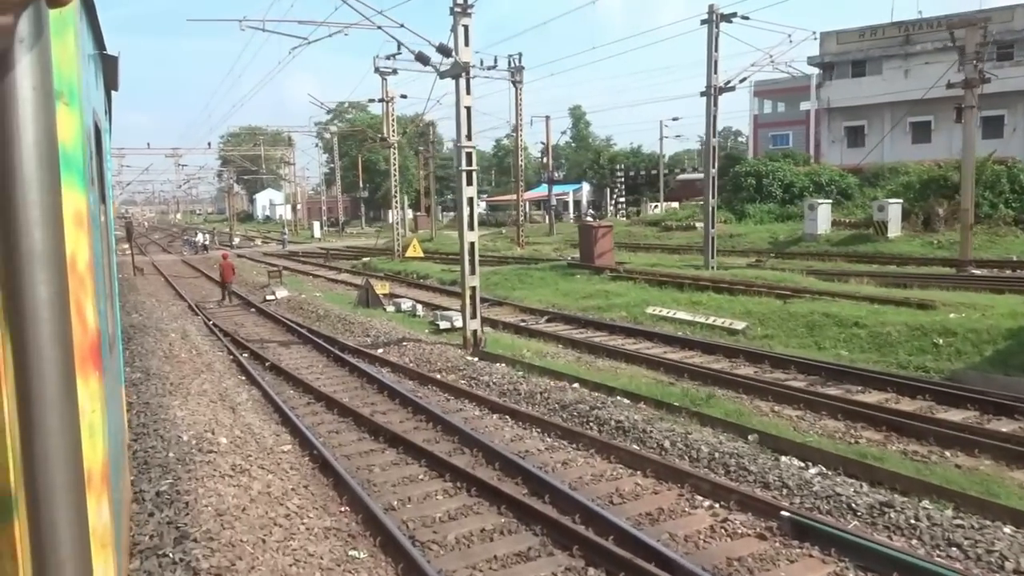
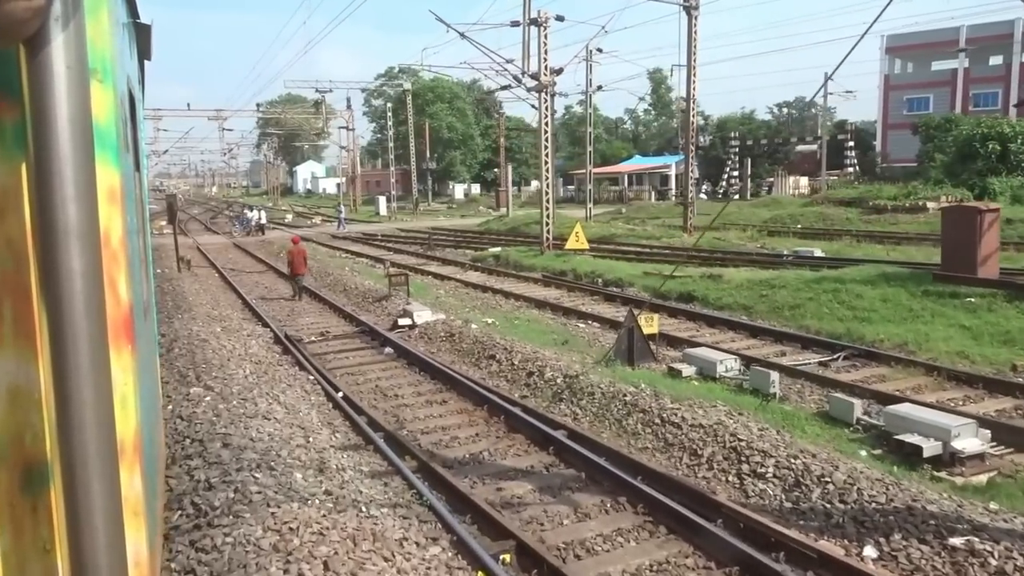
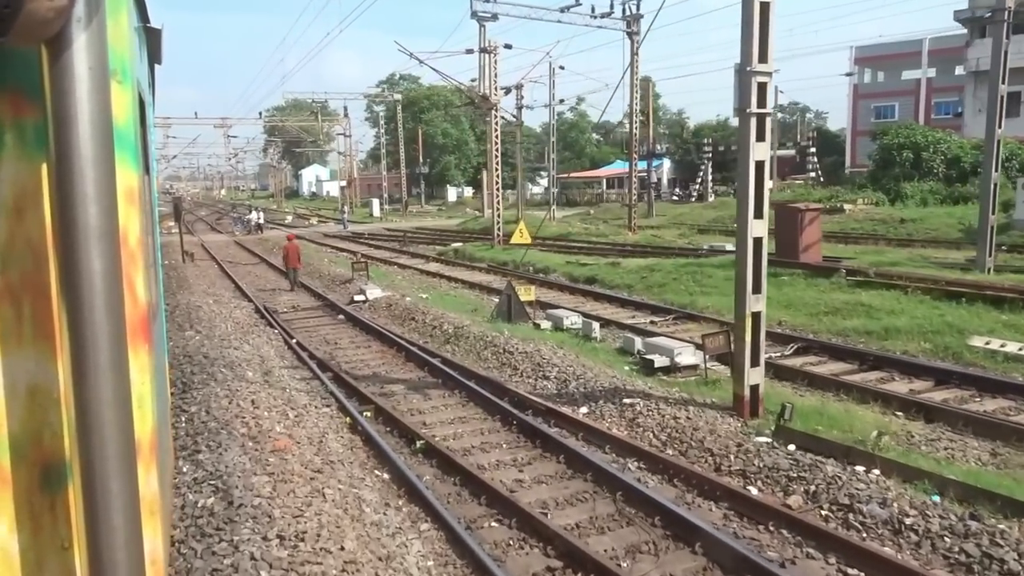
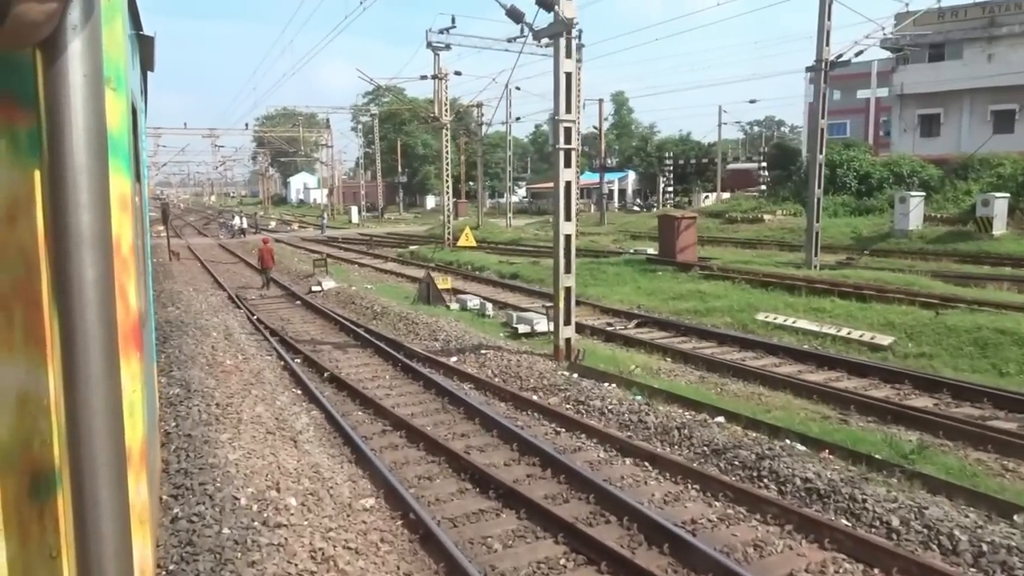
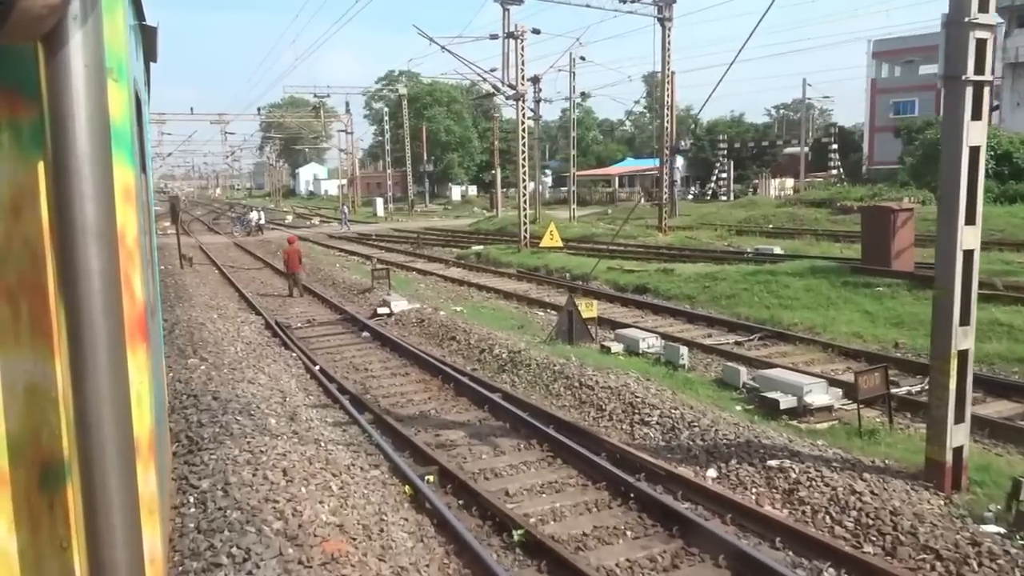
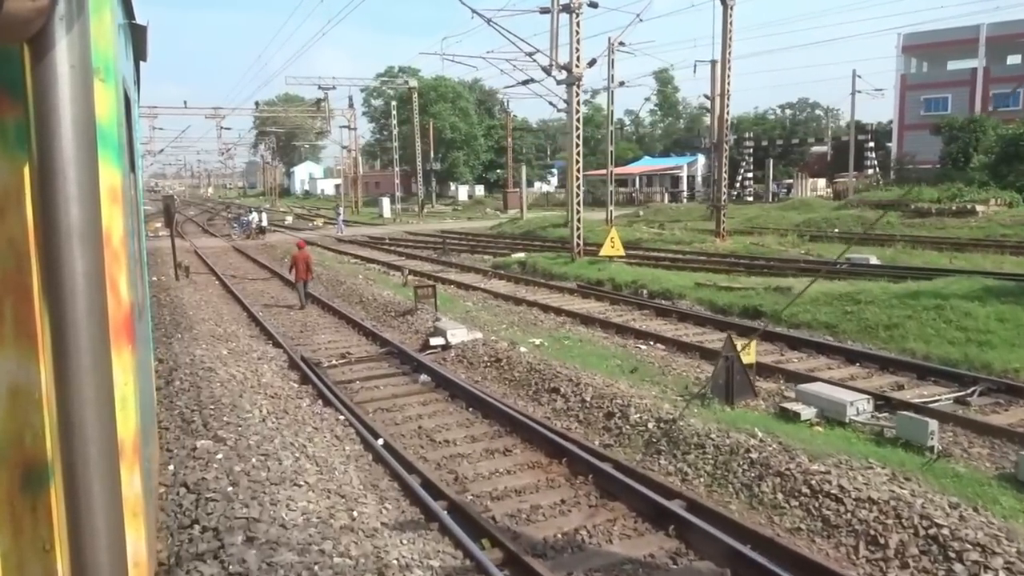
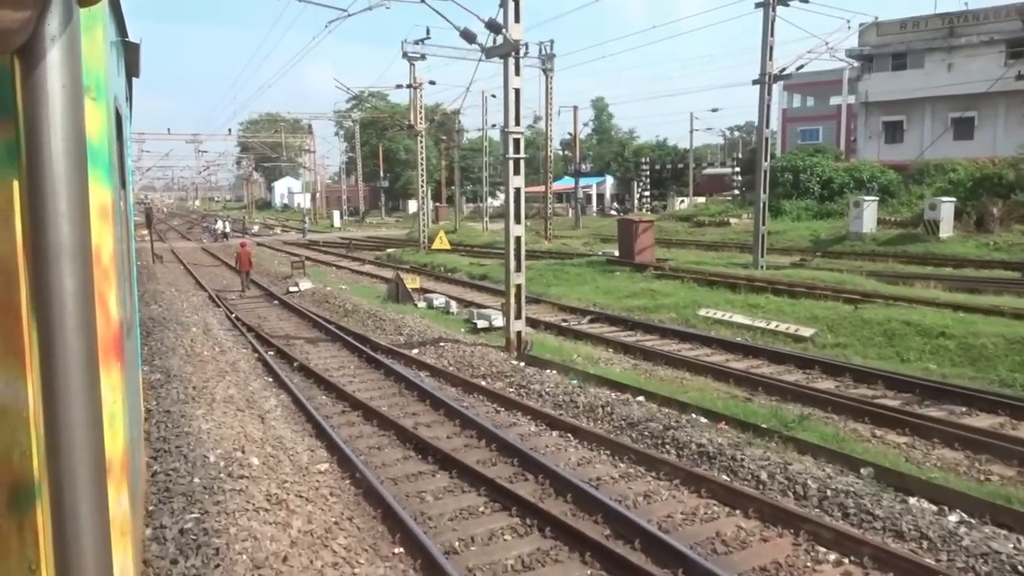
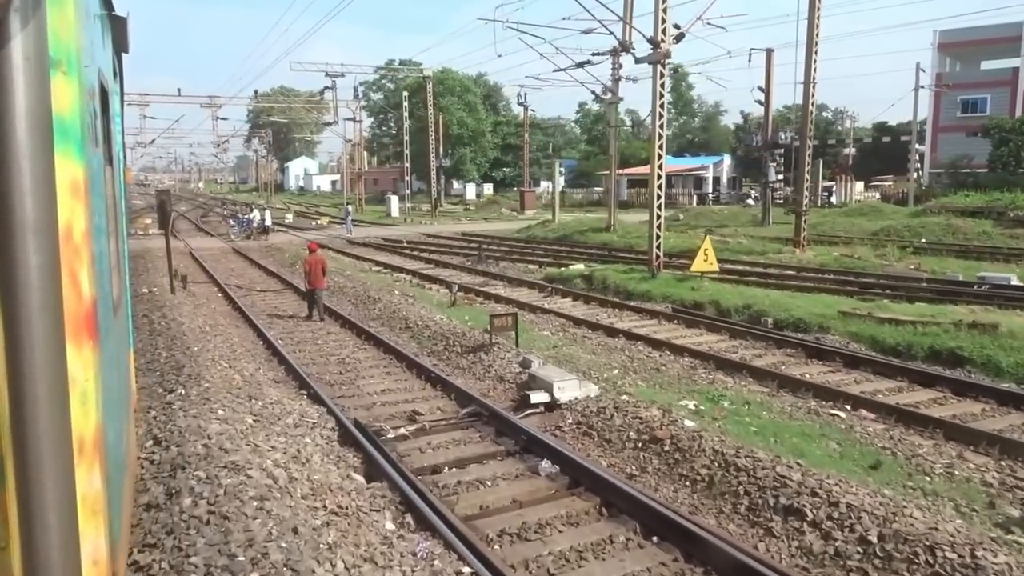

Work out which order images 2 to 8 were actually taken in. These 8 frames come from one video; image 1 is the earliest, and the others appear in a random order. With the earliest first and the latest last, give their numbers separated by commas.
7, 4, 3, 5, 2, 6, 8
